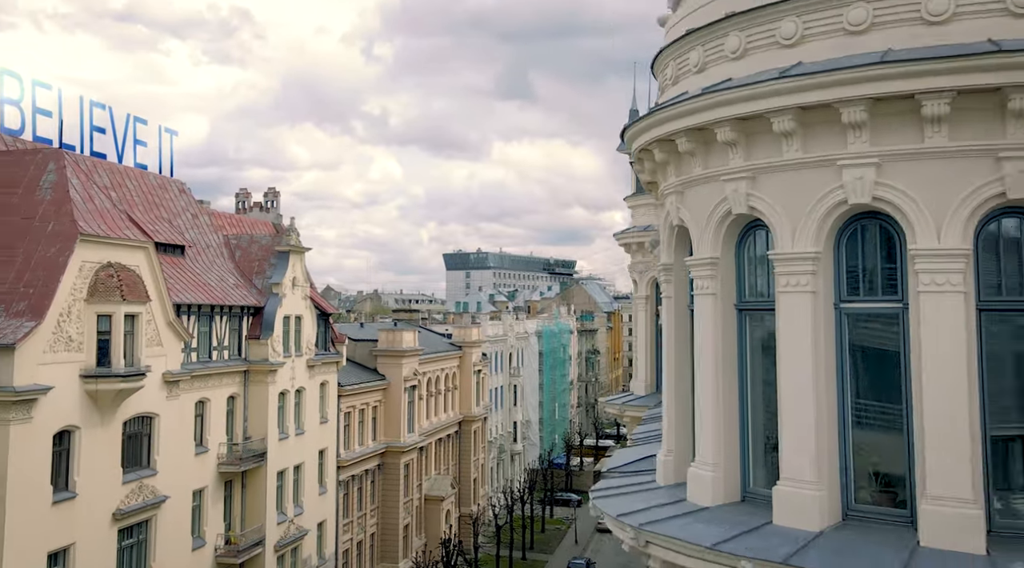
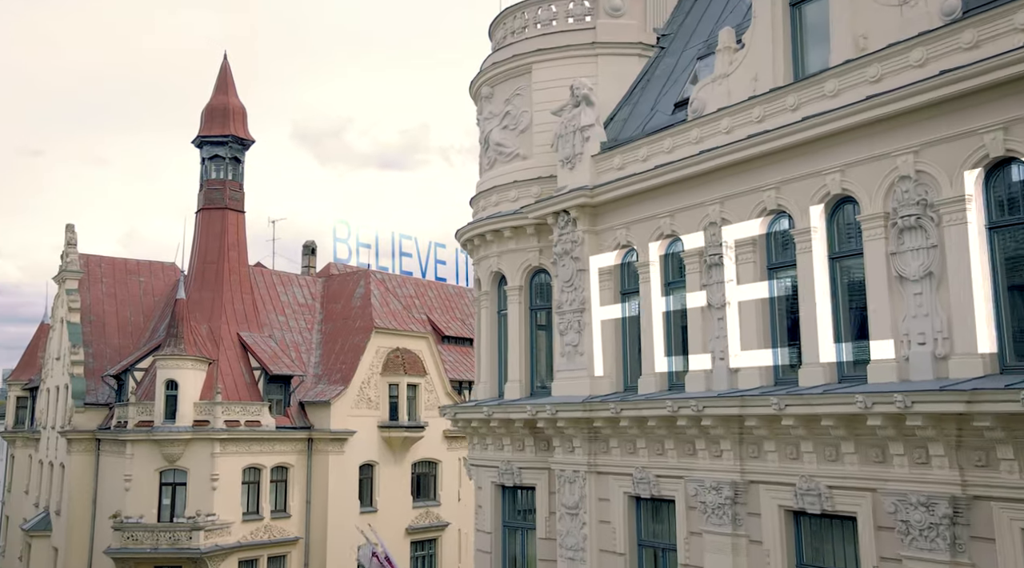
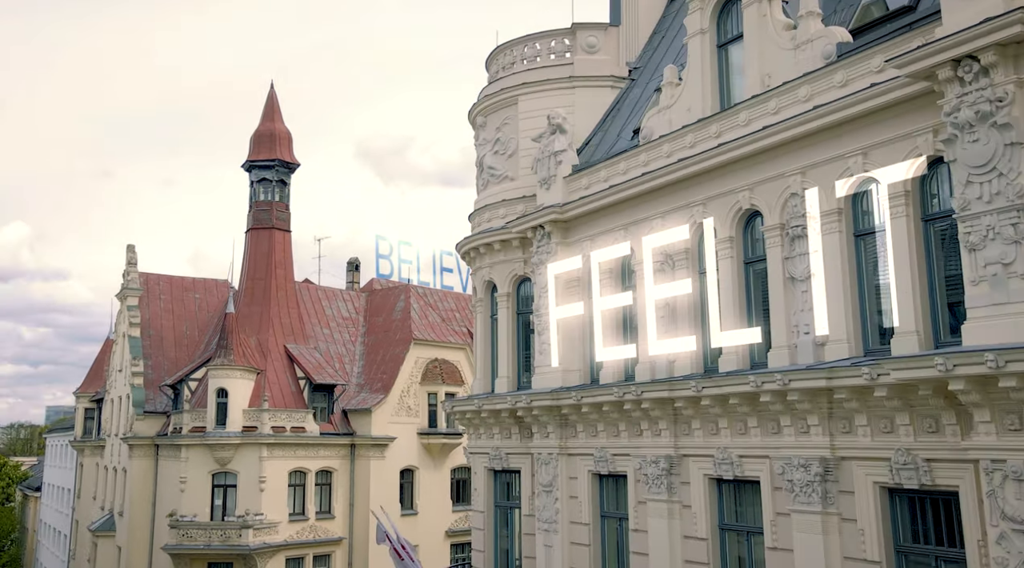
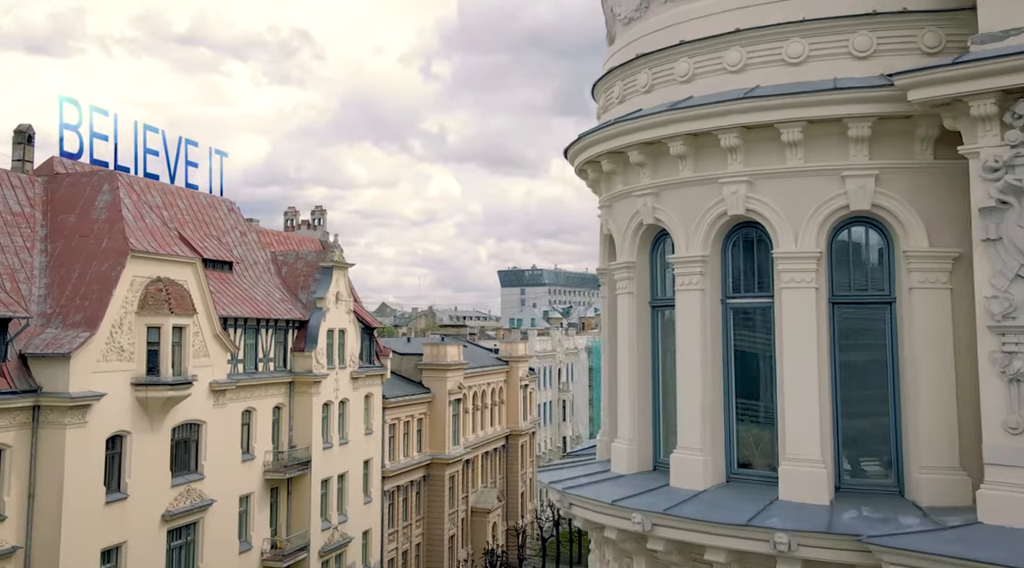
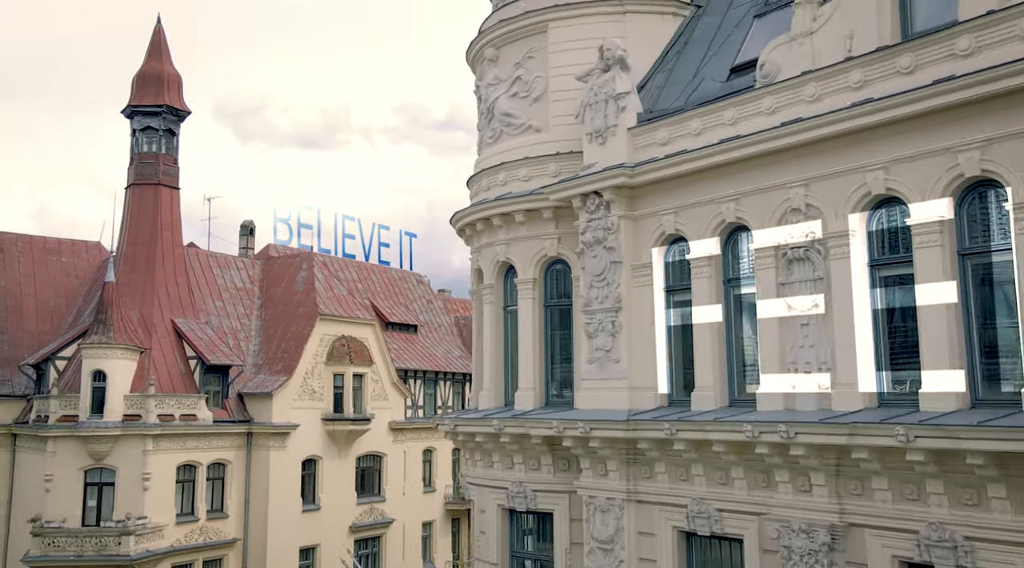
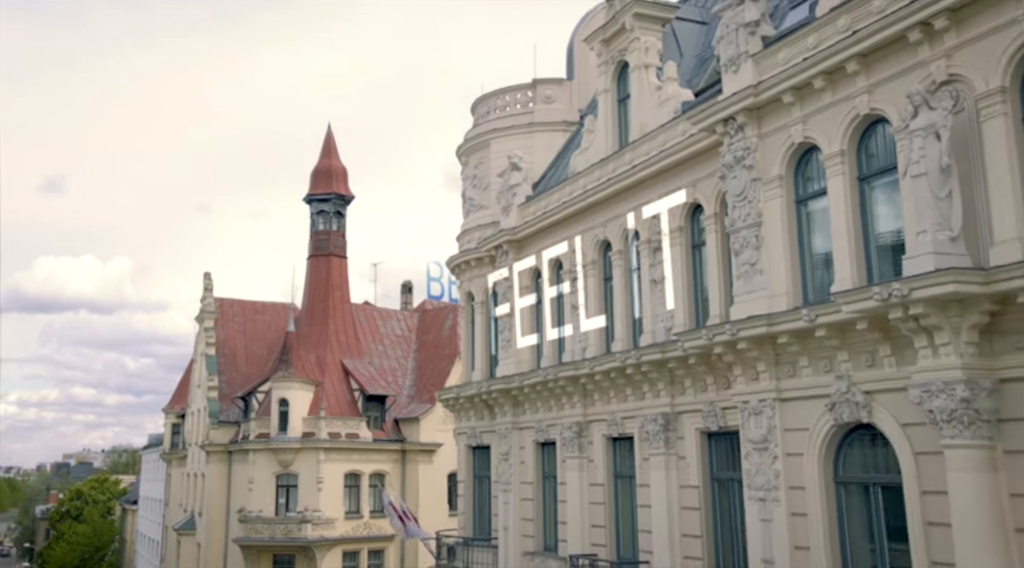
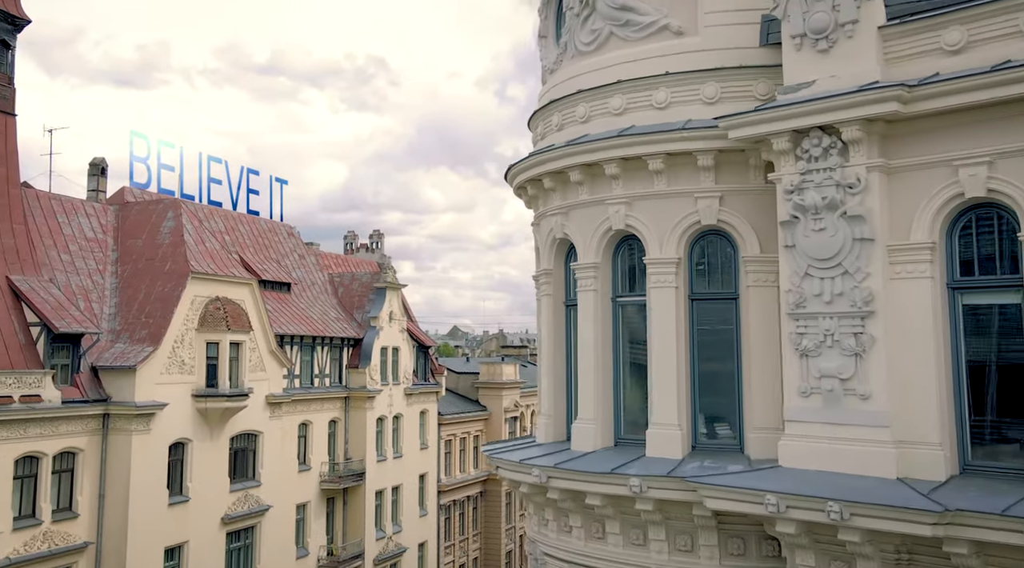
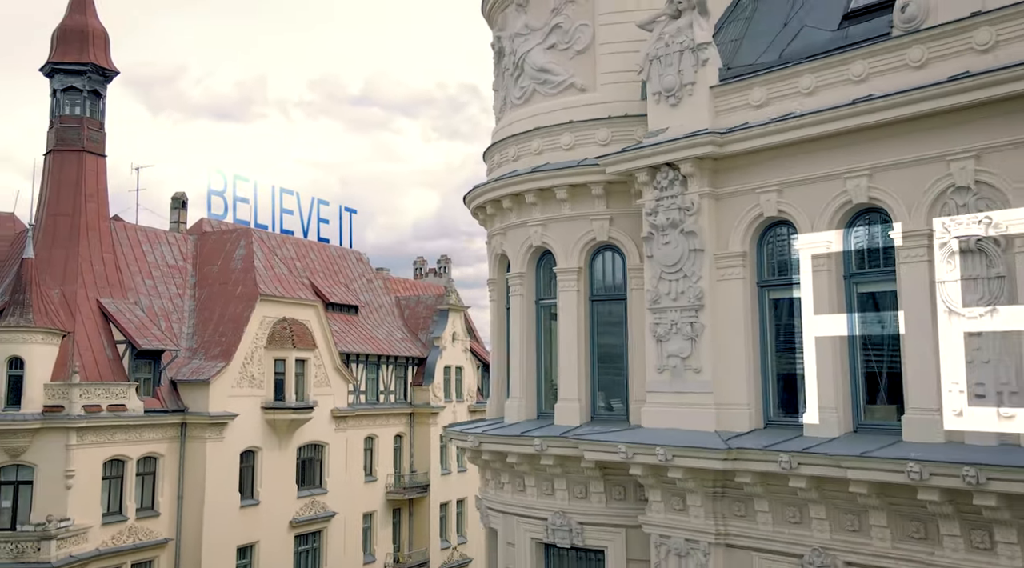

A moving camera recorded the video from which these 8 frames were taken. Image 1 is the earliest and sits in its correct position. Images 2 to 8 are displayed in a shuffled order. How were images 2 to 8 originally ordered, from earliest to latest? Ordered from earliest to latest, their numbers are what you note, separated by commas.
4, 7, 8, 5, 2, 3, 6
